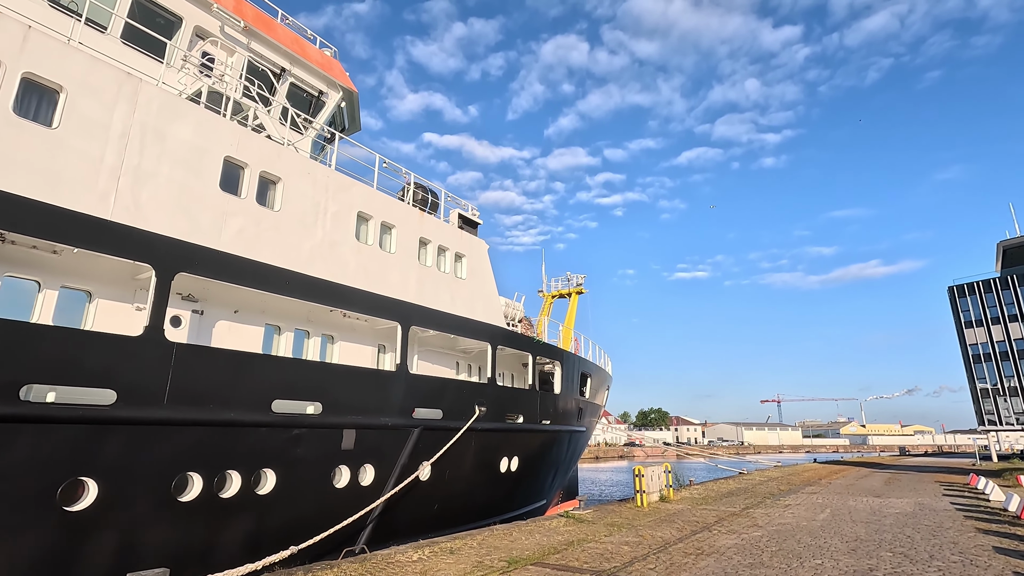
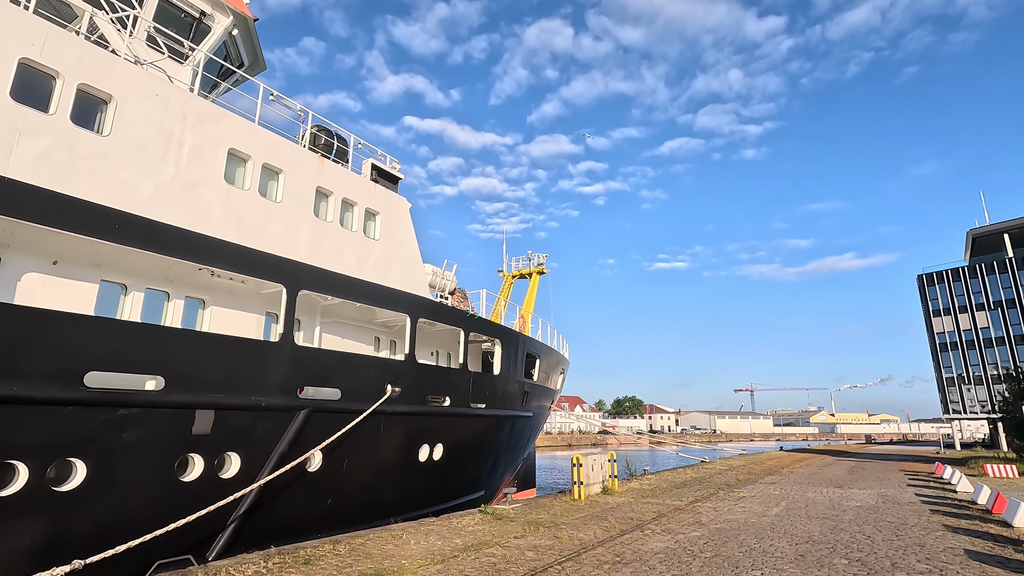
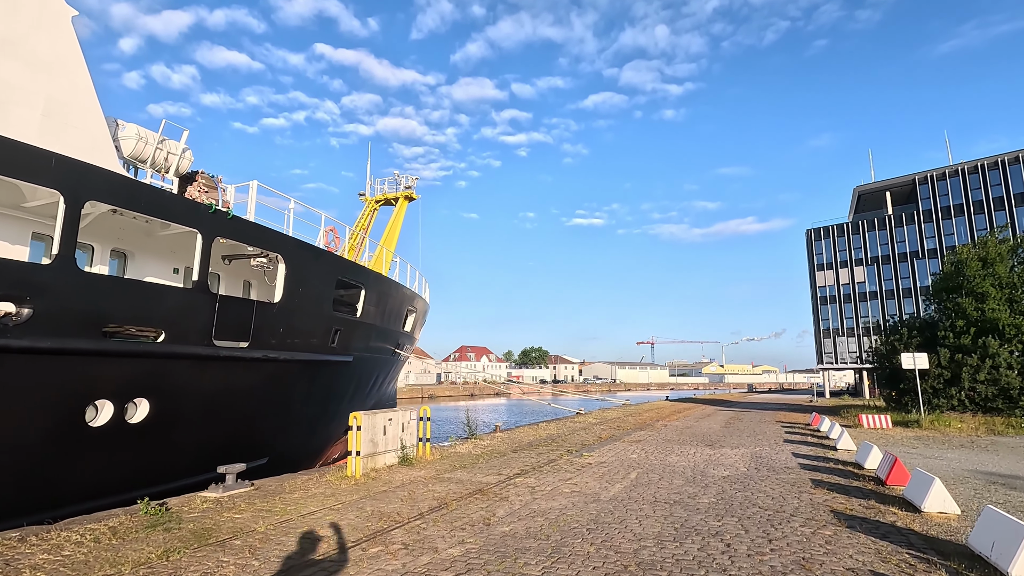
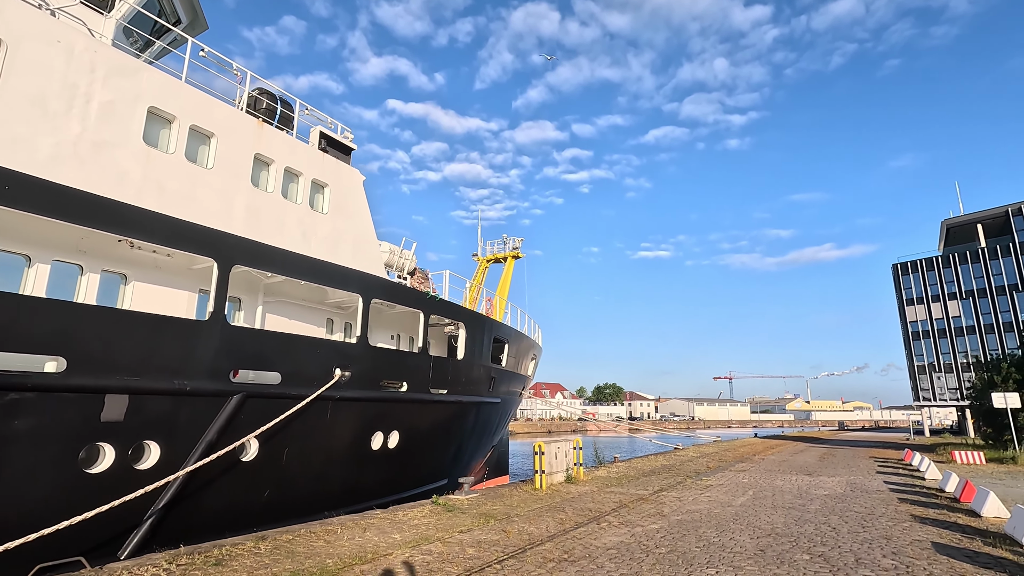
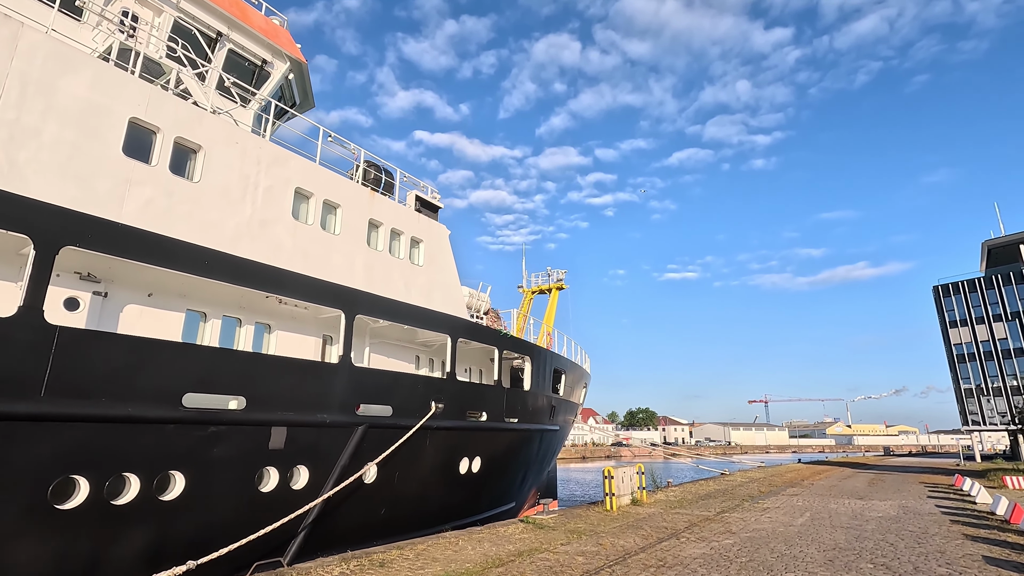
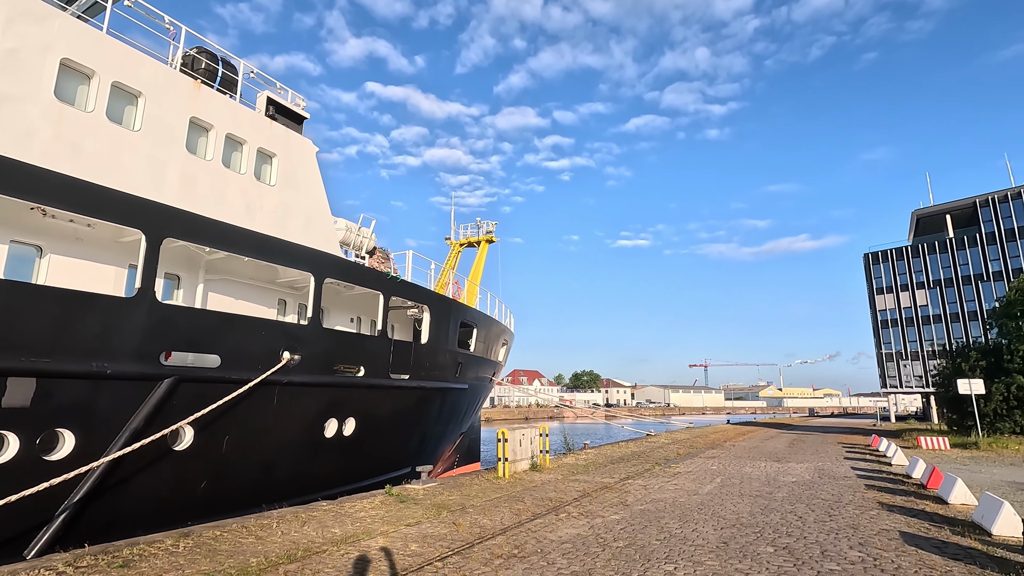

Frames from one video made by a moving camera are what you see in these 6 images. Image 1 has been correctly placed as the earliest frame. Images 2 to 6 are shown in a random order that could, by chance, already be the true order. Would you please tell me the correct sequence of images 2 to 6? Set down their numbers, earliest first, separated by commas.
5, 2, 4, 6, 3
